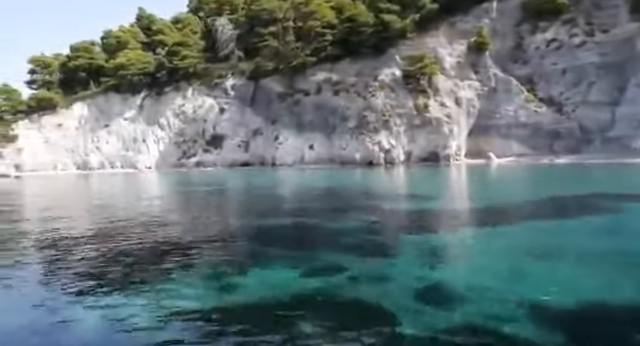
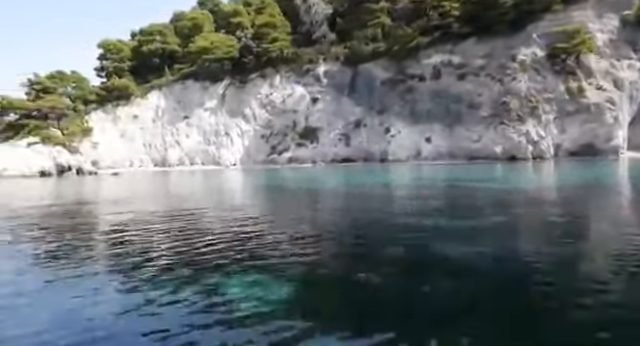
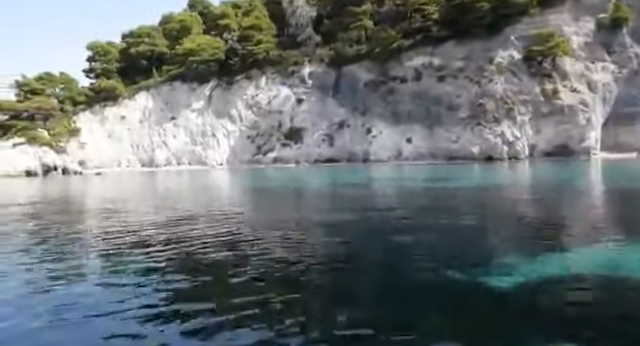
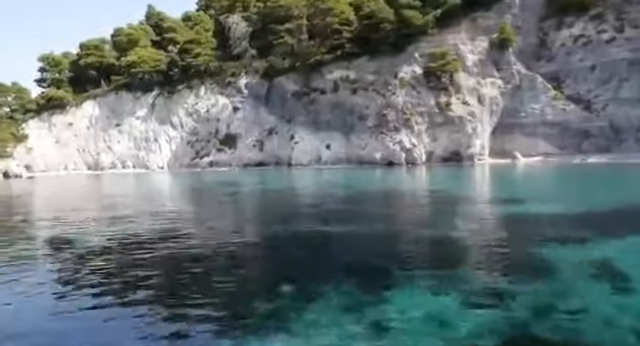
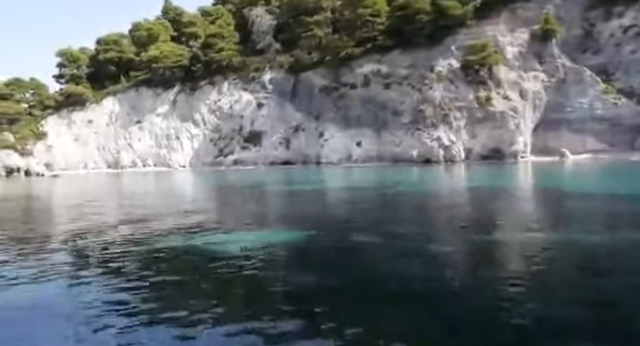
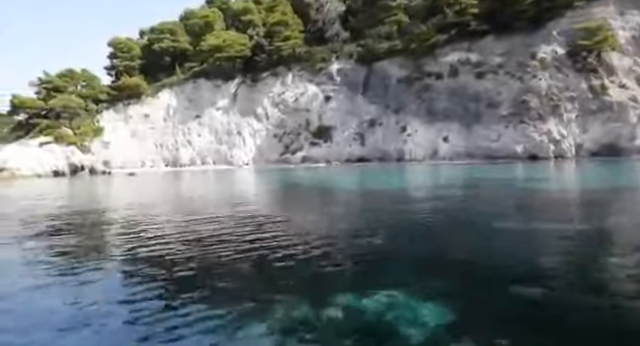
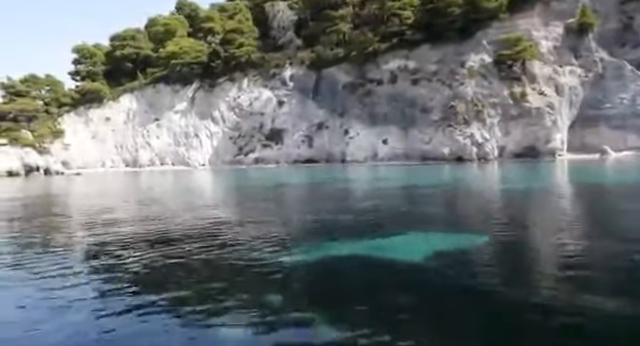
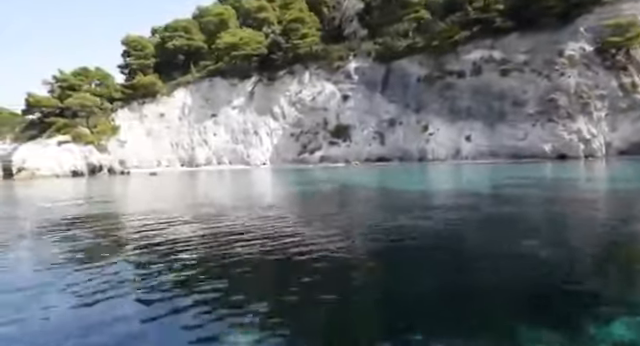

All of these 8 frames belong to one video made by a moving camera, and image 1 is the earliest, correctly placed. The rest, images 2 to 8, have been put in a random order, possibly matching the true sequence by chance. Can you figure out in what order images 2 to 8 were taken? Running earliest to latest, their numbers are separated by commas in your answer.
4, 5, 7, 3, 2, 6, 8
